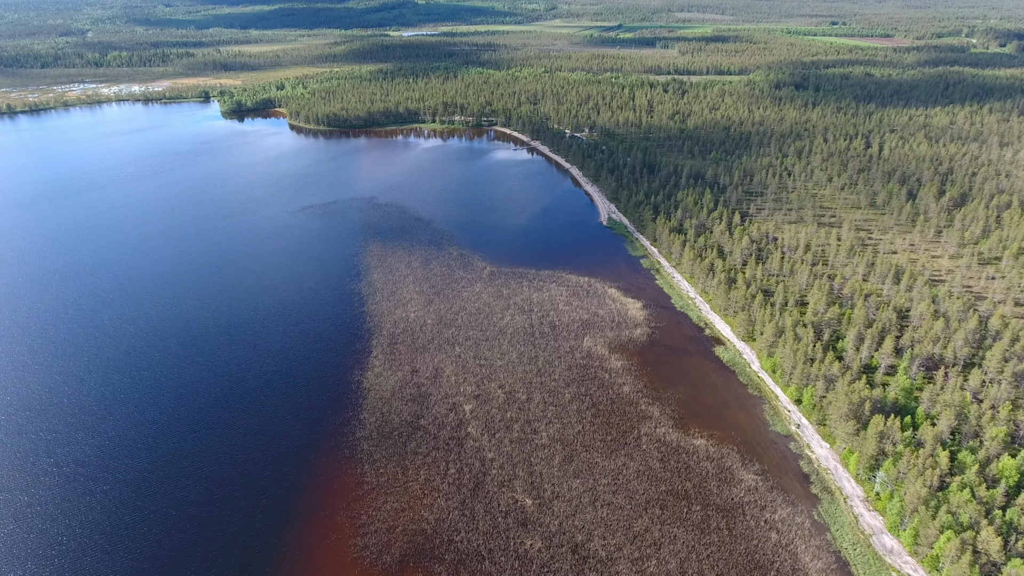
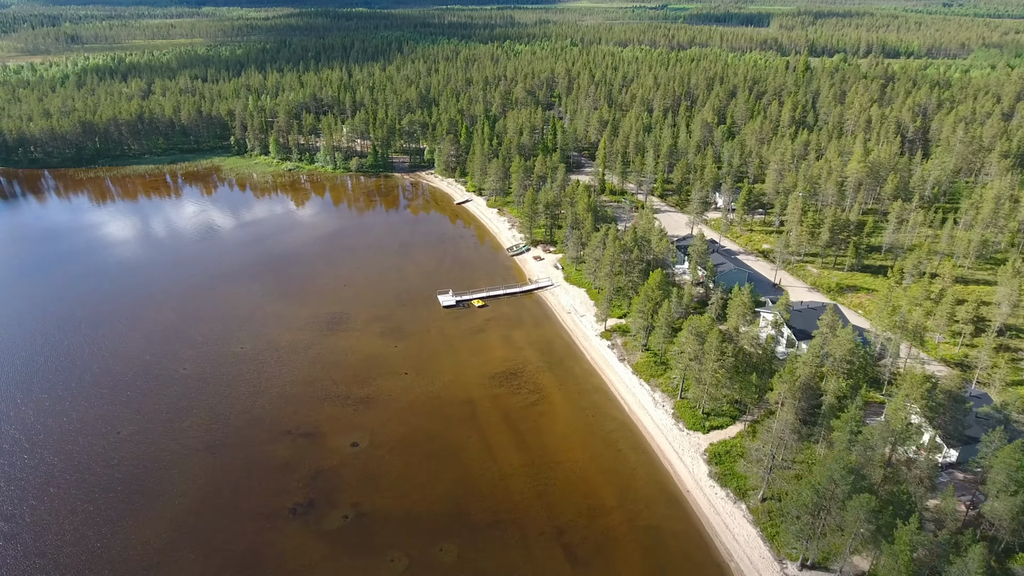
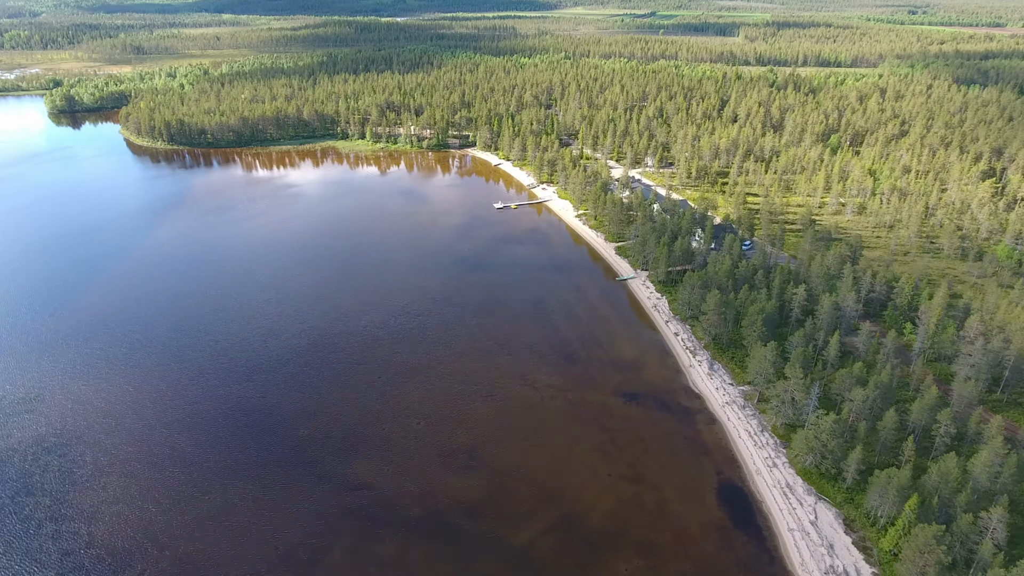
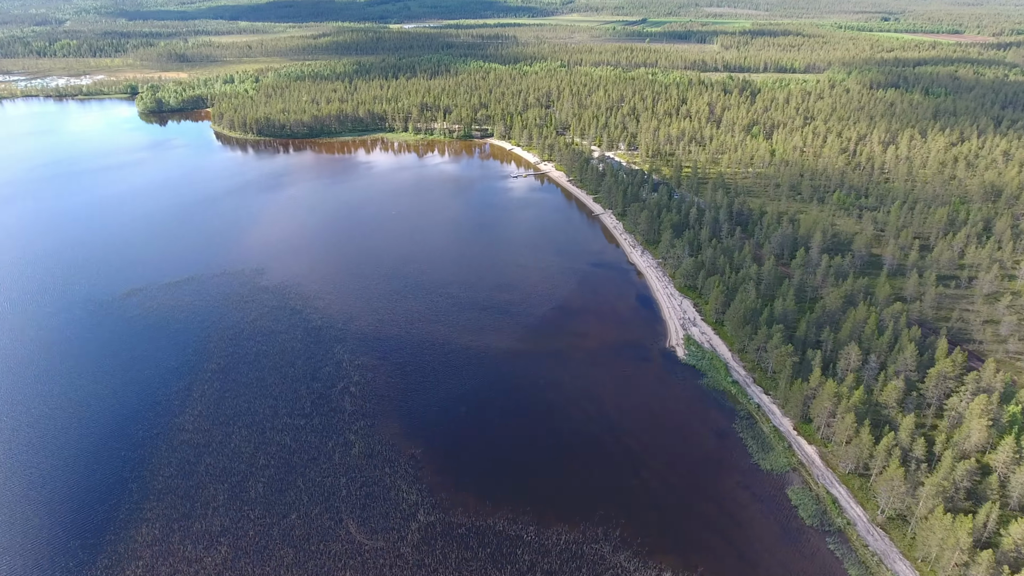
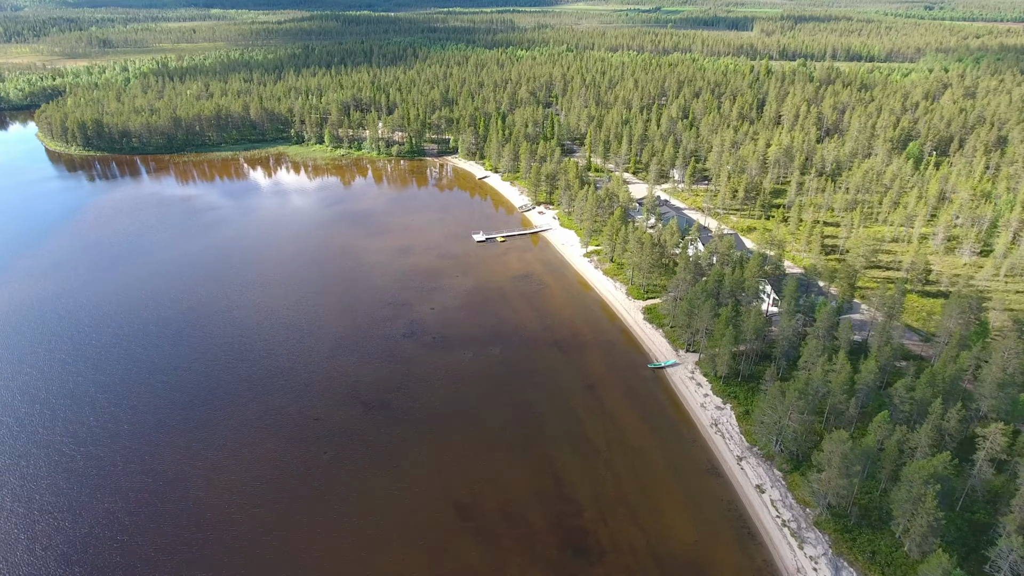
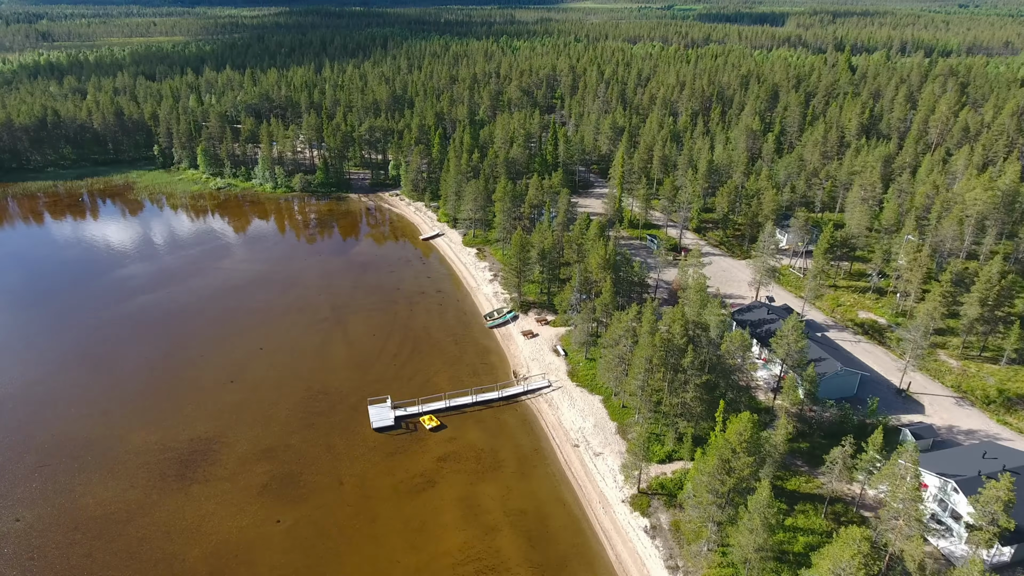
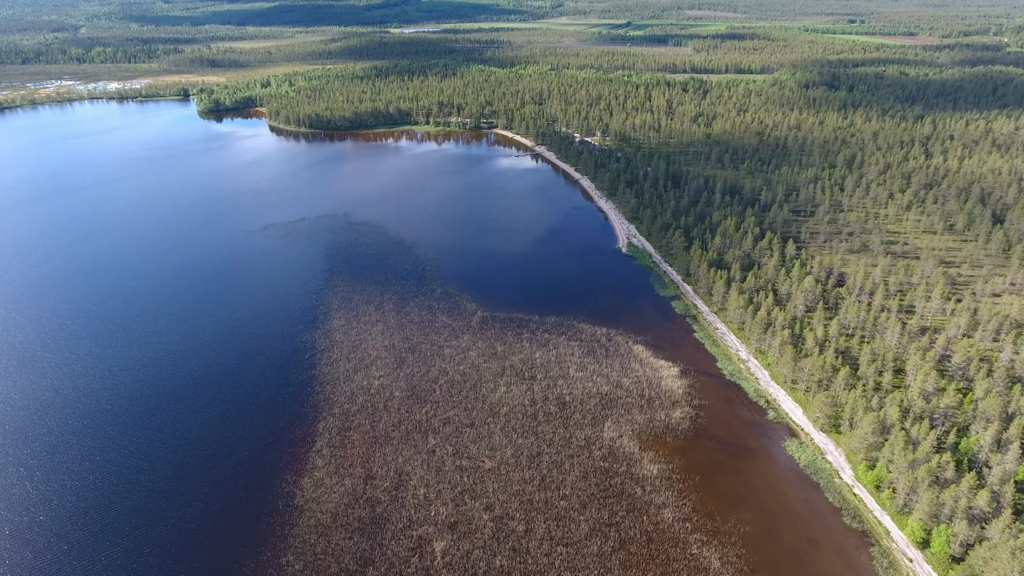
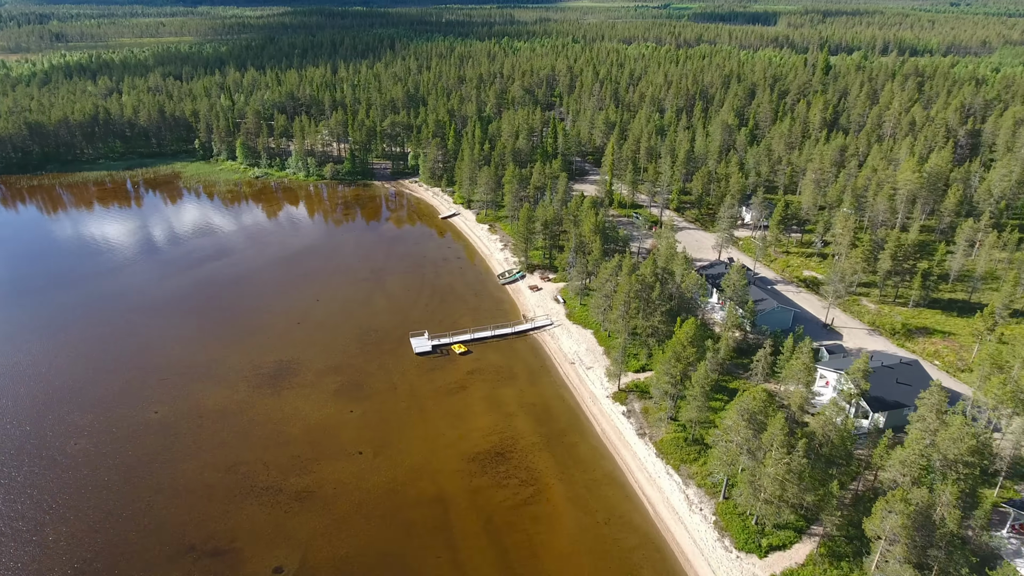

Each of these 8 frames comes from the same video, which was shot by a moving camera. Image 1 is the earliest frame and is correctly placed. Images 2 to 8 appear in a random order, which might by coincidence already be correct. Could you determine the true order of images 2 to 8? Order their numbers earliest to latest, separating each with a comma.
7, 4, 3, 5, 2, 8, 6
